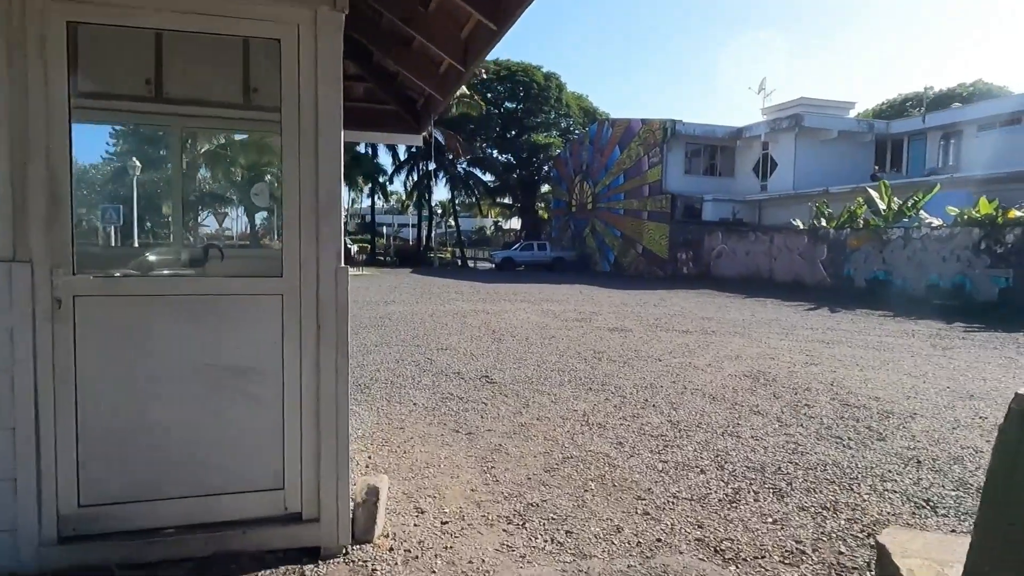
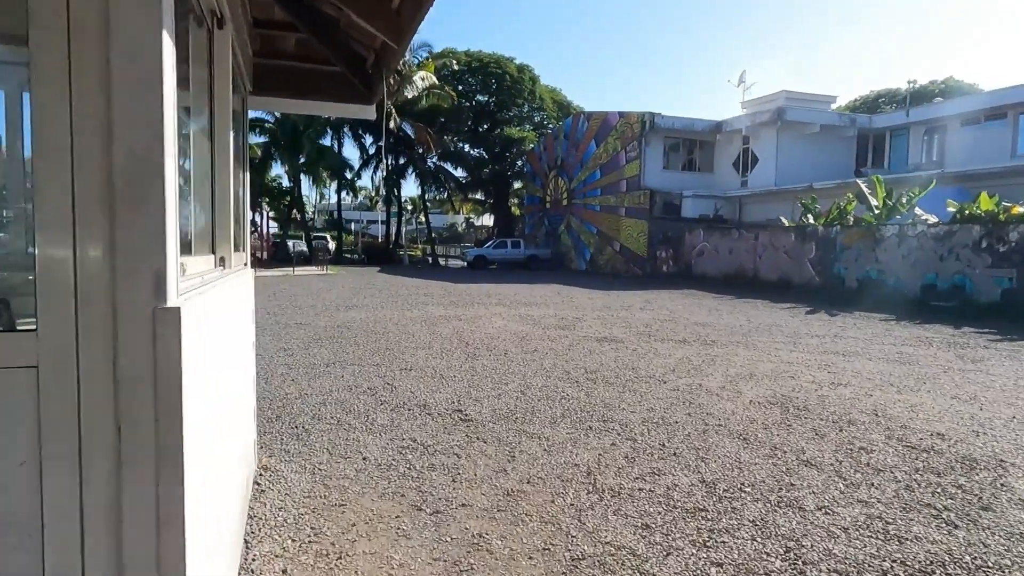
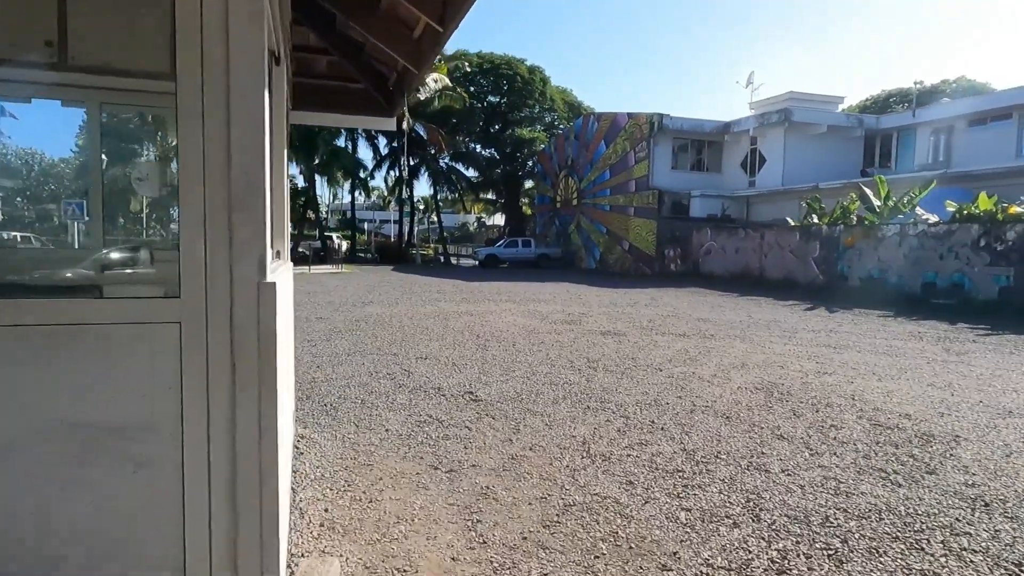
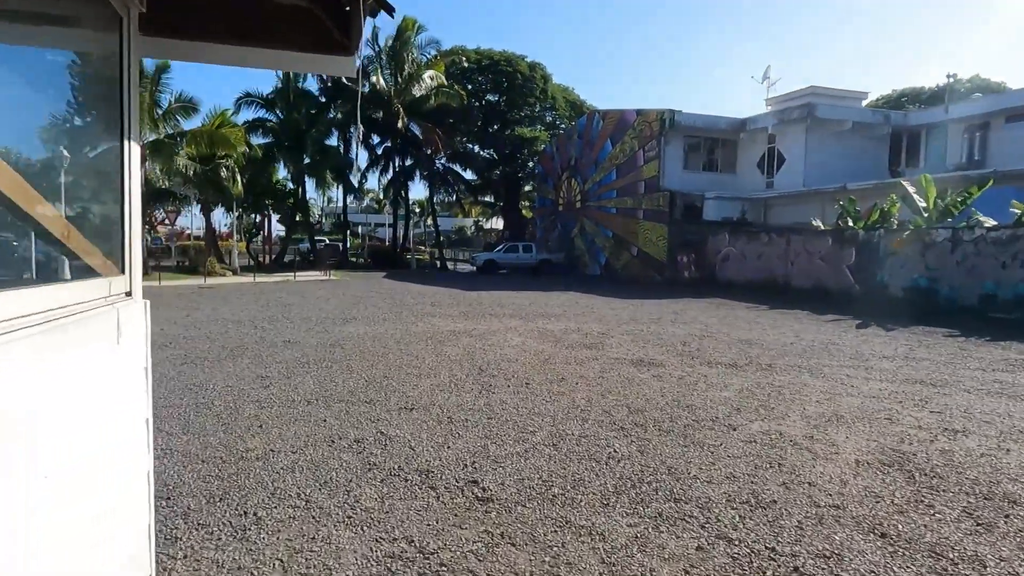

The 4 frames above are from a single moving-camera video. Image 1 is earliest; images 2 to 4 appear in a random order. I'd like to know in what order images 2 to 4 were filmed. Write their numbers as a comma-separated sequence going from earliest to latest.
3, 2, 4
